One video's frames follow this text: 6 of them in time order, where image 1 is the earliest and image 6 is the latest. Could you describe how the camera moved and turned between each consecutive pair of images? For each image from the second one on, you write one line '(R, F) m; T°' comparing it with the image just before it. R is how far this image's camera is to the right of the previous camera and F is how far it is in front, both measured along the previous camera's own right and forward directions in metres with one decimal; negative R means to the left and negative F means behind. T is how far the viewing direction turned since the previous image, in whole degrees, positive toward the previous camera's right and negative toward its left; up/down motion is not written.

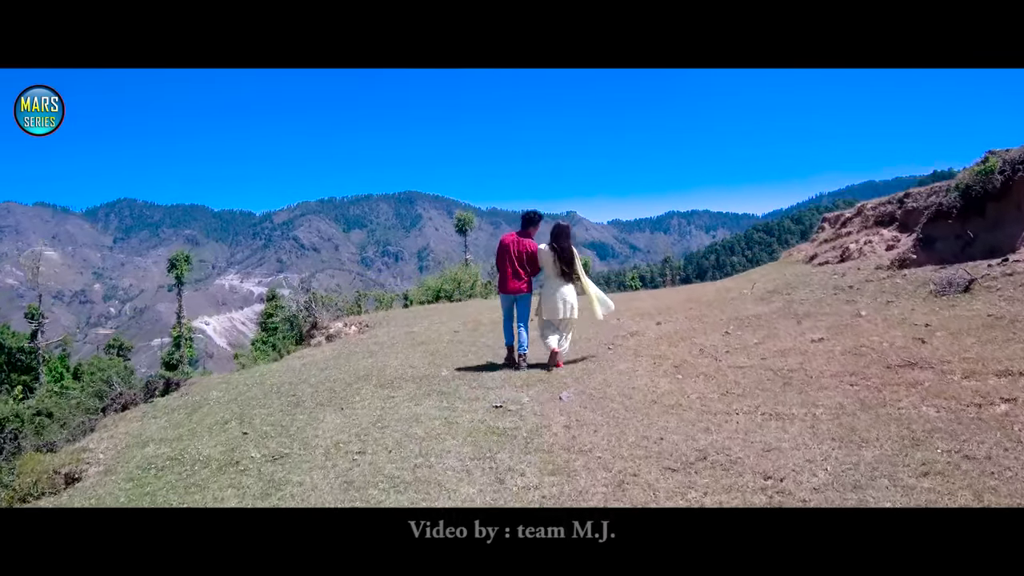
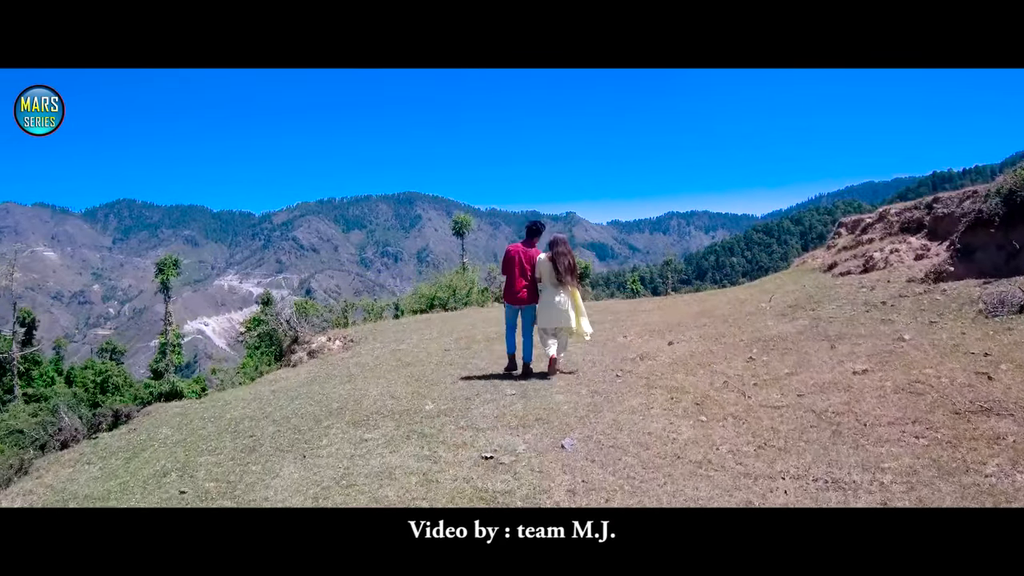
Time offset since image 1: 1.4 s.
(0.0, +0.6) m; 0°
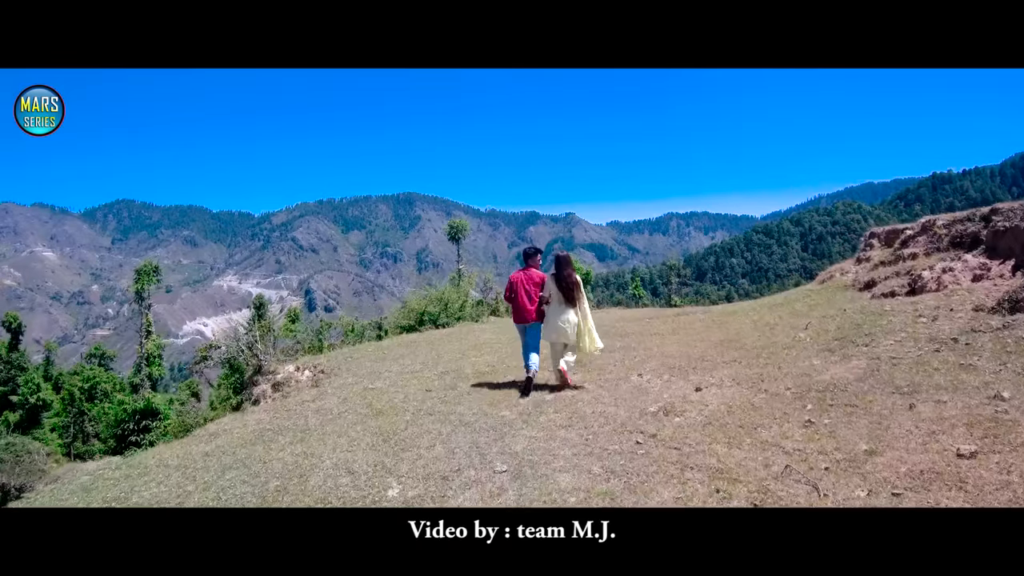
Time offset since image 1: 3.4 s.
(+0.1, +1.0) m; 0°
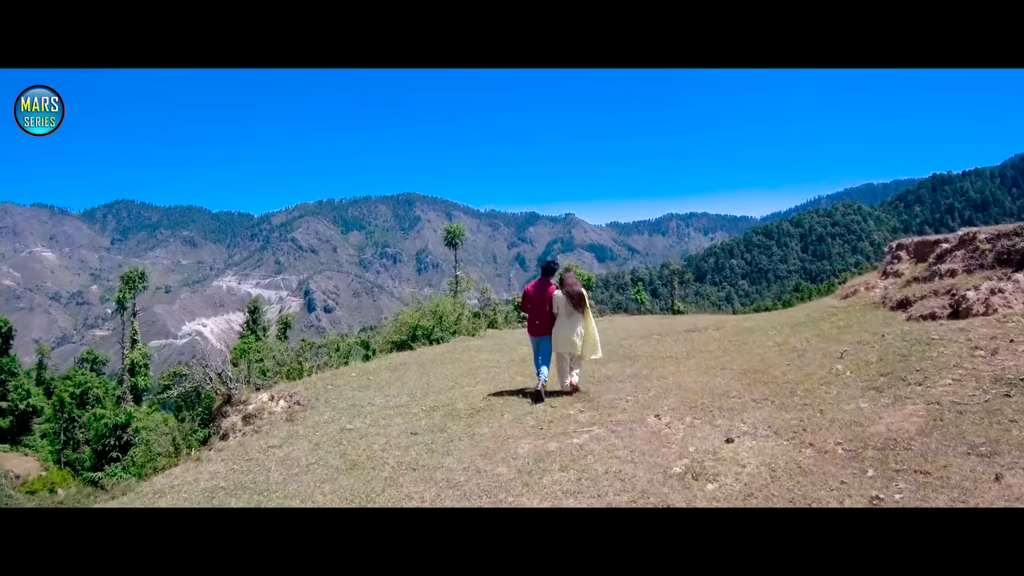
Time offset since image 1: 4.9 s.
(0.0, +0.7) m; 0°
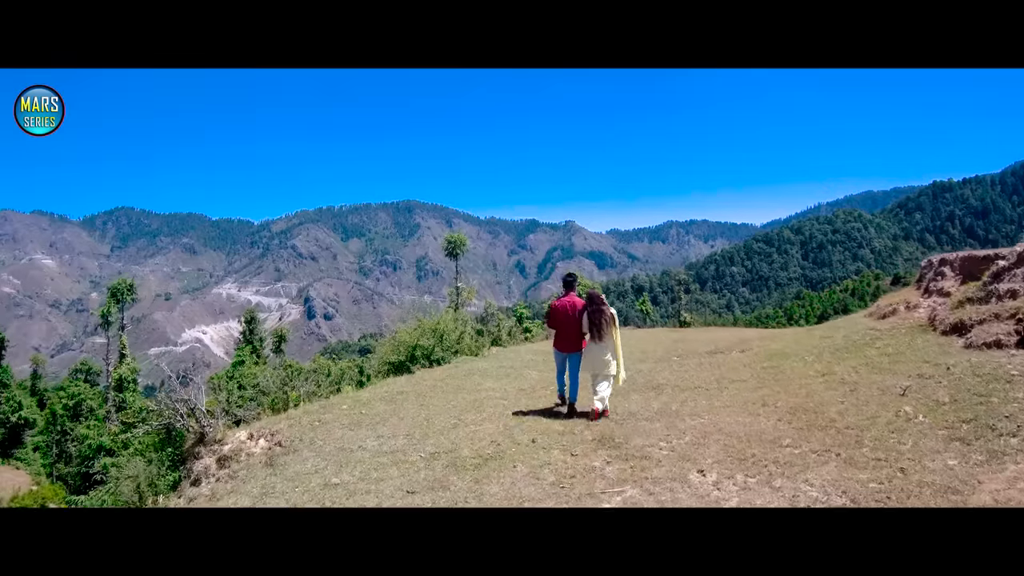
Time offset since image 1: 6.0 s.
(-0.1, +0.7) m; 0°
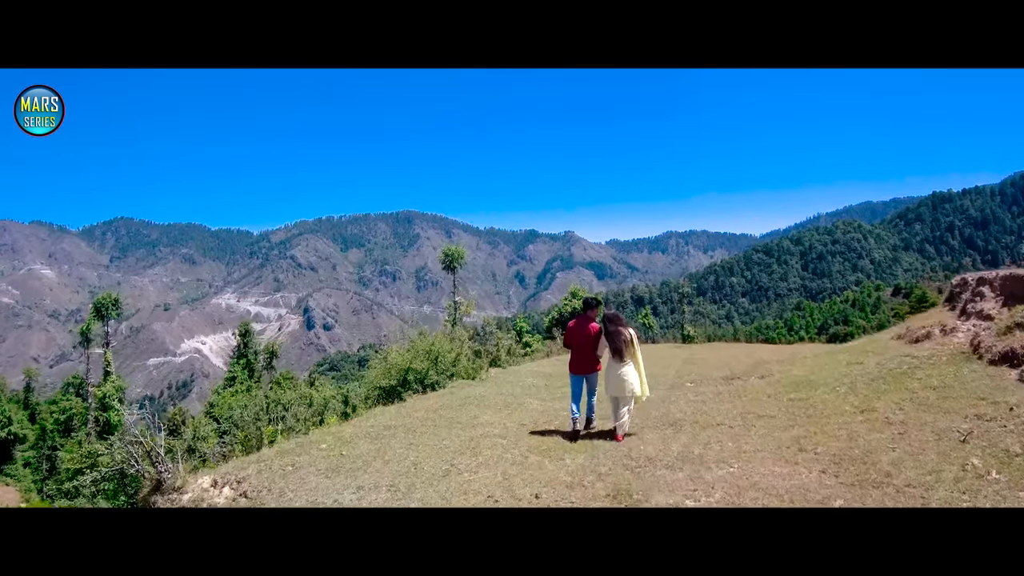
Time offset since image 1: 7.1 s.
(0.0, +0.7) m; 0°
